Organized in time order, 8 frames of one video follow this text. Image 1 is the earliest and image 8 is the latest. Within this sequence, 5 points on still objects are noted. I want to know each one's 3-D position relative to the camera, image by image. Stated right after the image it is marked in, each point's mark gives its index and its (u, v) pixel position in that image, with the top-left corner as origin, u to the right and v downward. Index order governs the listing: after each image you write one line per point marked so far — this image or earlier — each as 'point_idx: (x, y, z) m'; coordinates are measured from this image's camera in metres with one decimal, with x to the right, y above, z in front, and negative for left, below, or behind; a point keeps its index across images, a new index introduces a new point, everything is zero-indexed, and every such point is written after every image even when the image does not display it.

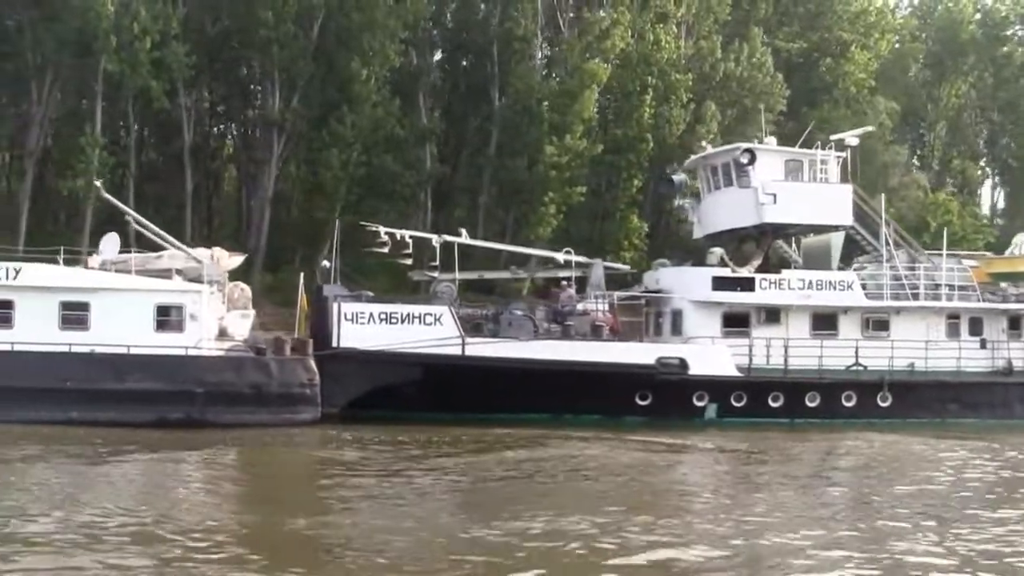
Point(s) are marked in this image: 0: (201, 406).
0: (-2.7, -1.0, +18.7) m
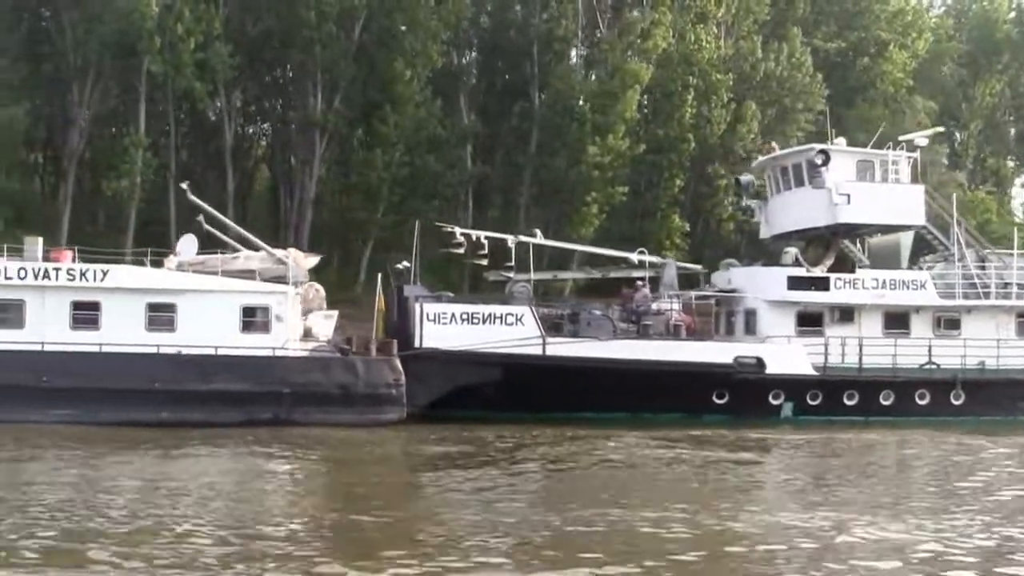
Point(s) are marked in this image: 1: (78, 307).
0: (-2.0, -1.1, +18.8) m
1: (-3.9, -0.2, +19.0) m
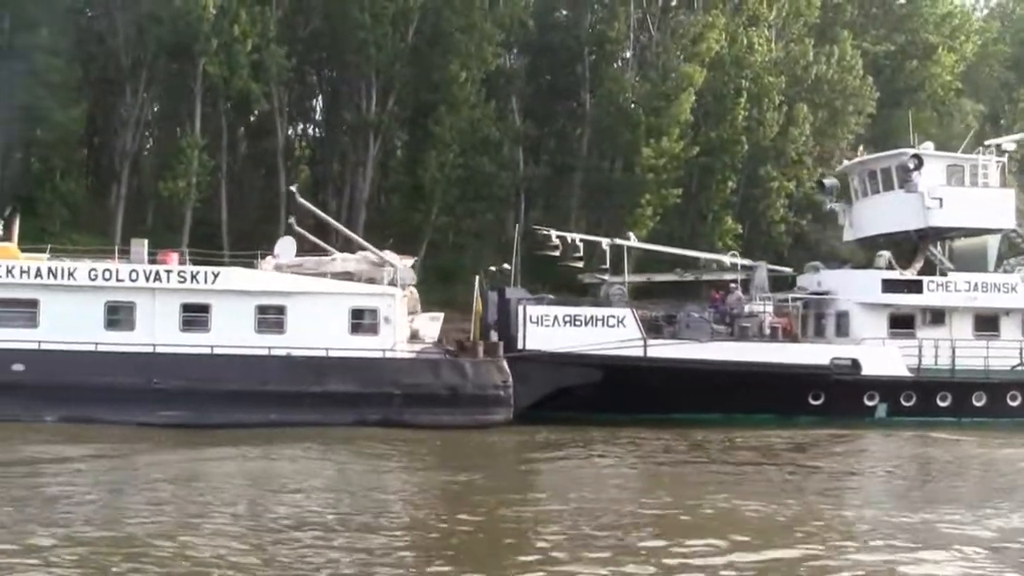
0: (-1.0, -1.1, +19.0) m
1: (-2.9, -0.2, +19.1) m
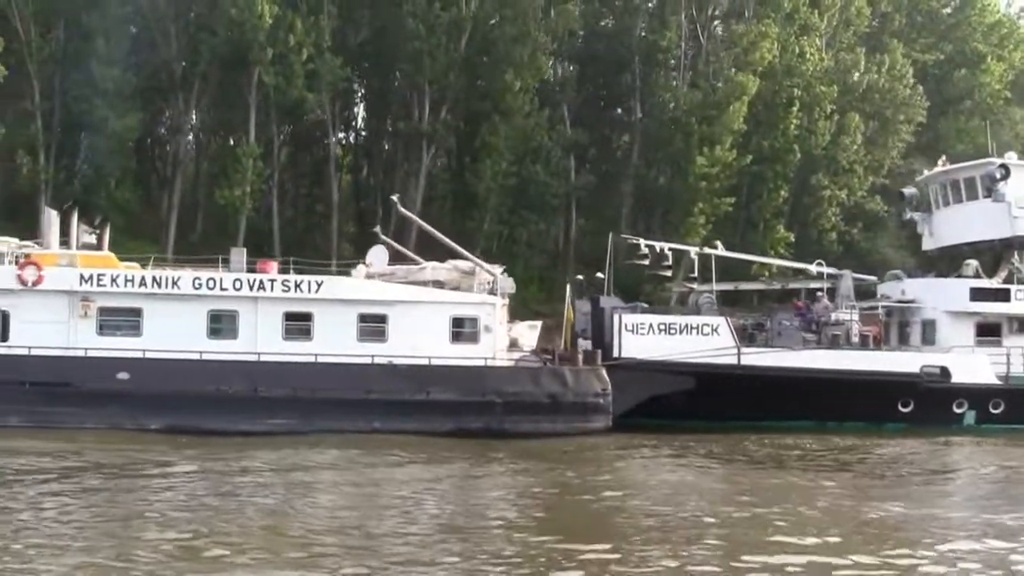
0: (-0.1, -1.2, +19.1) m
1: (-2.0, -0.3, +19.2) m
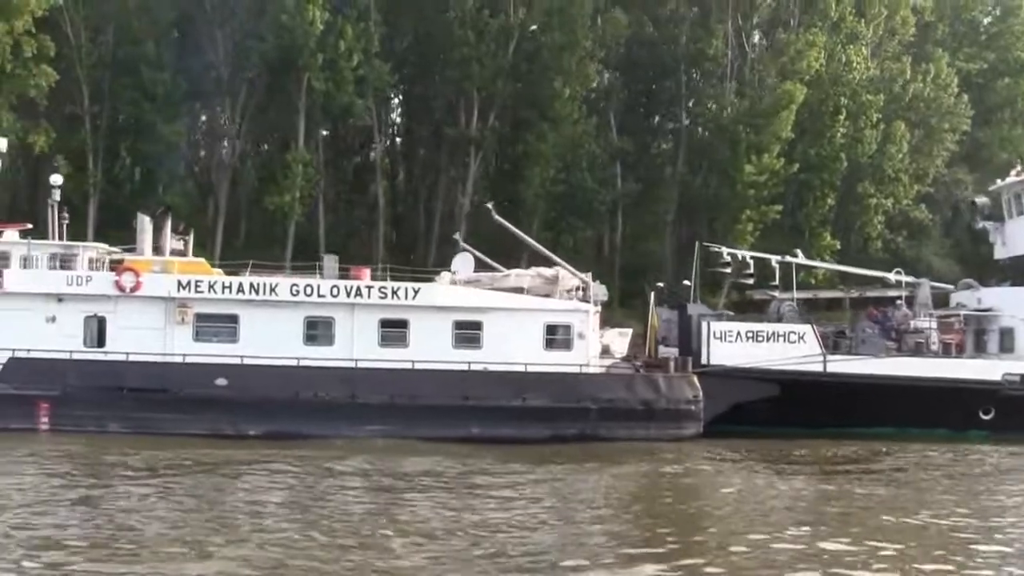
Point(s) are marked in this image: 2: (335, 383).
0: (+0.7, -1.2, +19.3) m
1: (-1.1, -0.3, +19.3) m
2: (-1.6, -0.8, +18.9) m
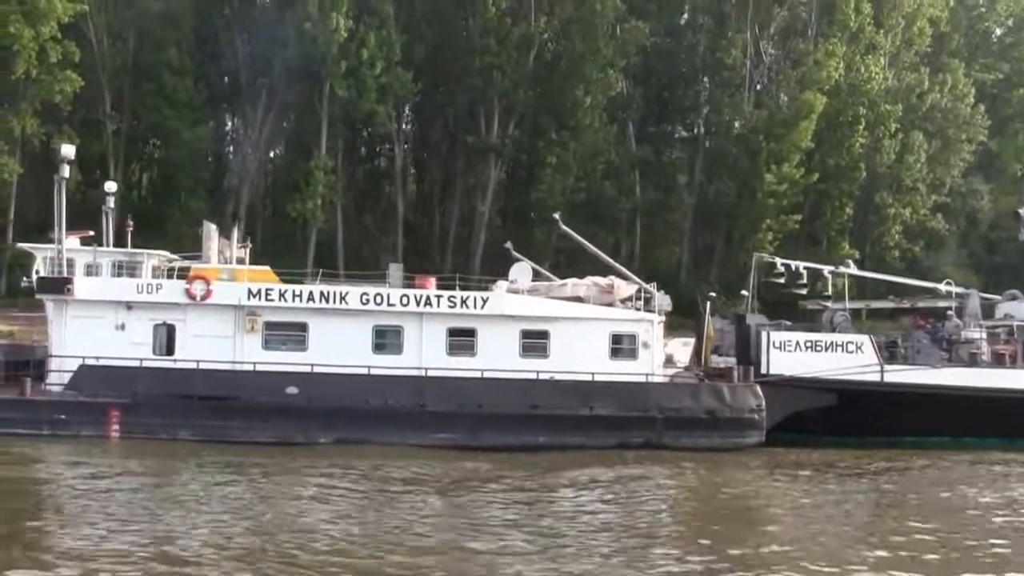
0: (+1.3, -1.3, +19.4) m
1: (-0.5, -0.4, +19.4) m
2: (-1.0, -0.9, +19.0) m
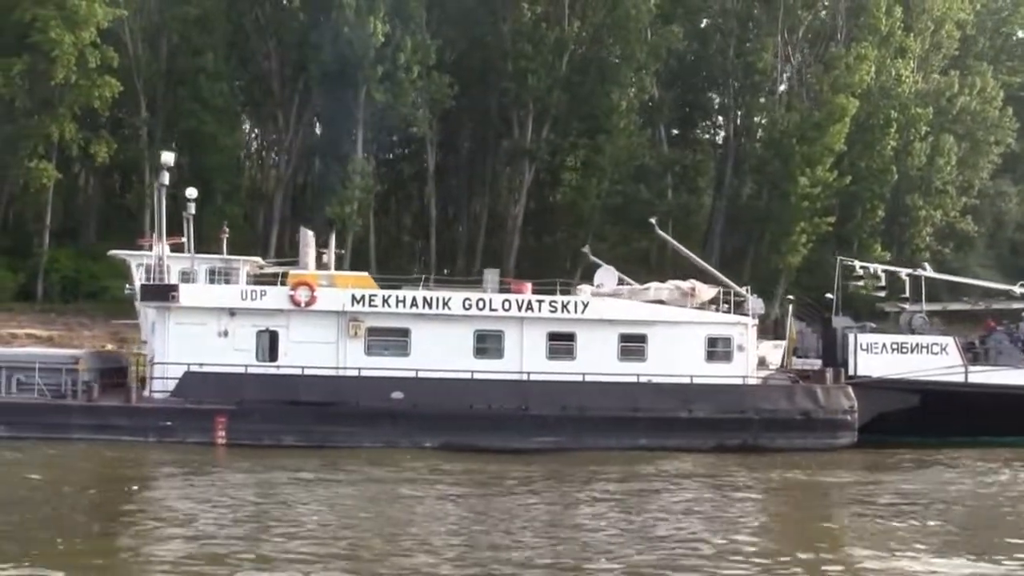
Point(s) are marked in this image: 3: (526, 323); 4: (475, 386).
0: (+2.3, -1.3, +19.6) m
1: (+0.4, -0.5, +19.6) m
2: (0.0, -1.0, +19.2) m
3: (+0.1, -0.3, +19.5) m
4: (-0.3, -0.9, +19.2) m
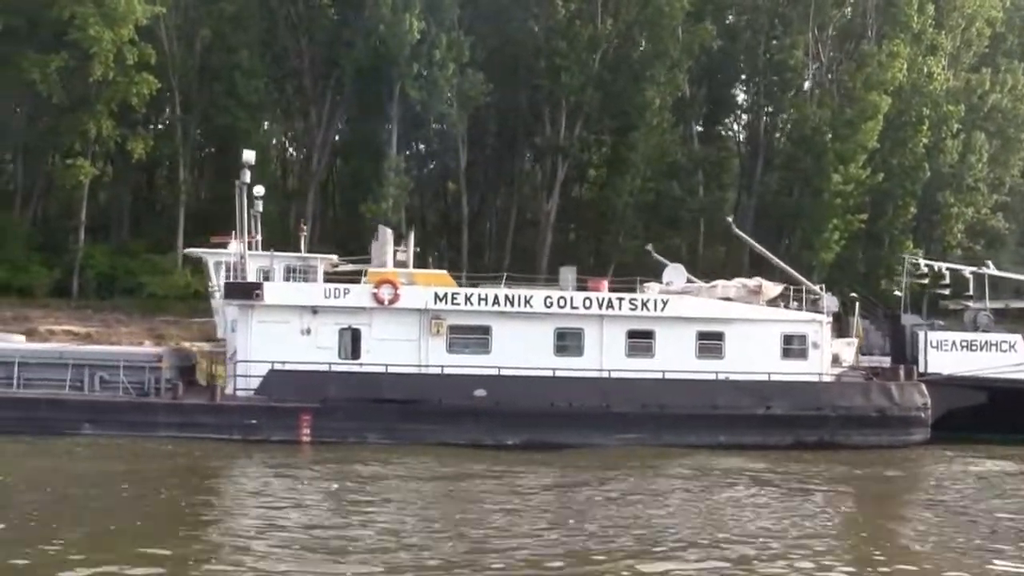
0: (+3.0, -1.3, +19.8) m
1: (+1.1, -0.4, +19.7) m
2: (+0.7, -1.0, +19.3) m
3: (+0.9, -0.3, +19.6) m
4: (+0.4, -0.9, +19.3) m
